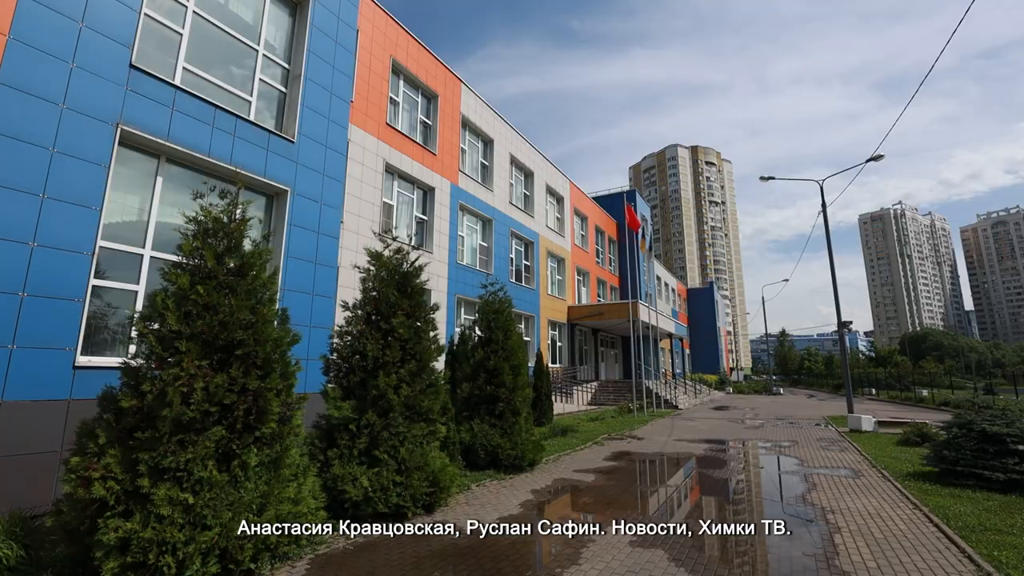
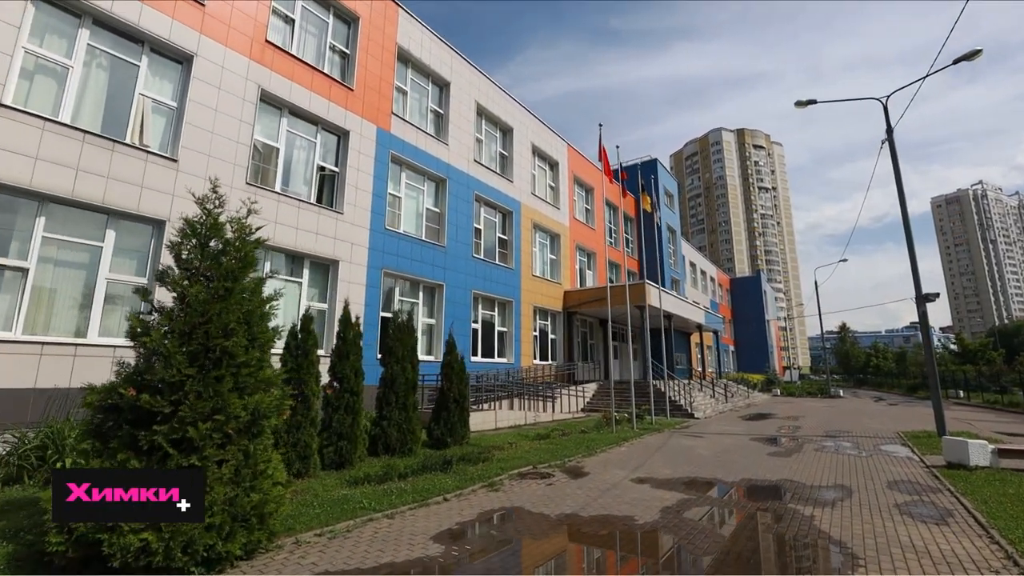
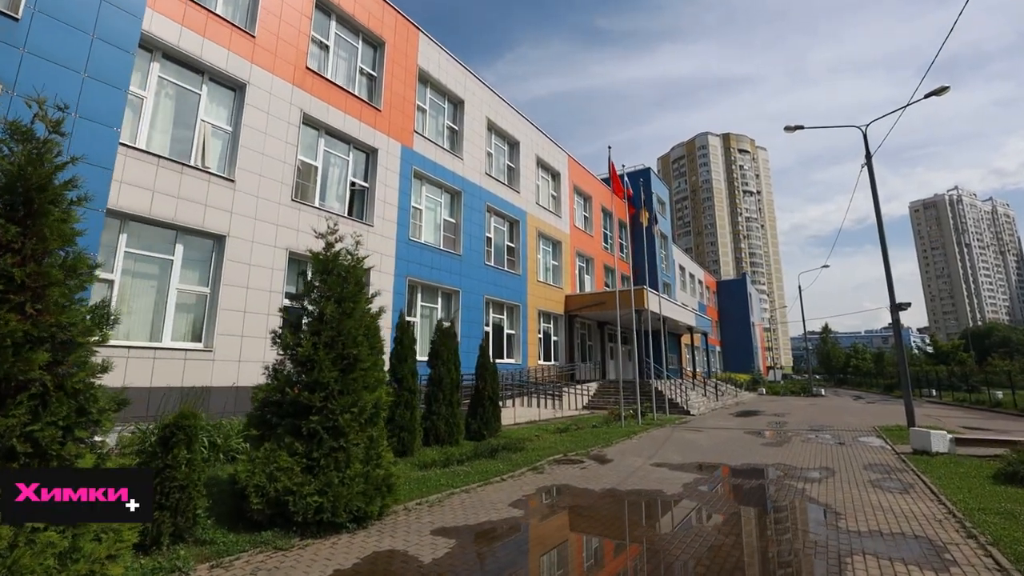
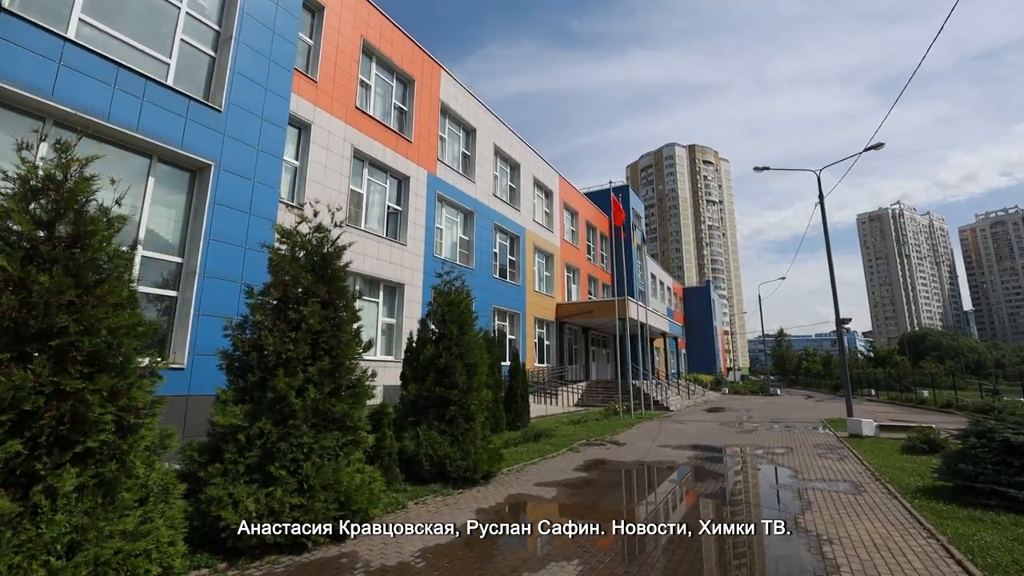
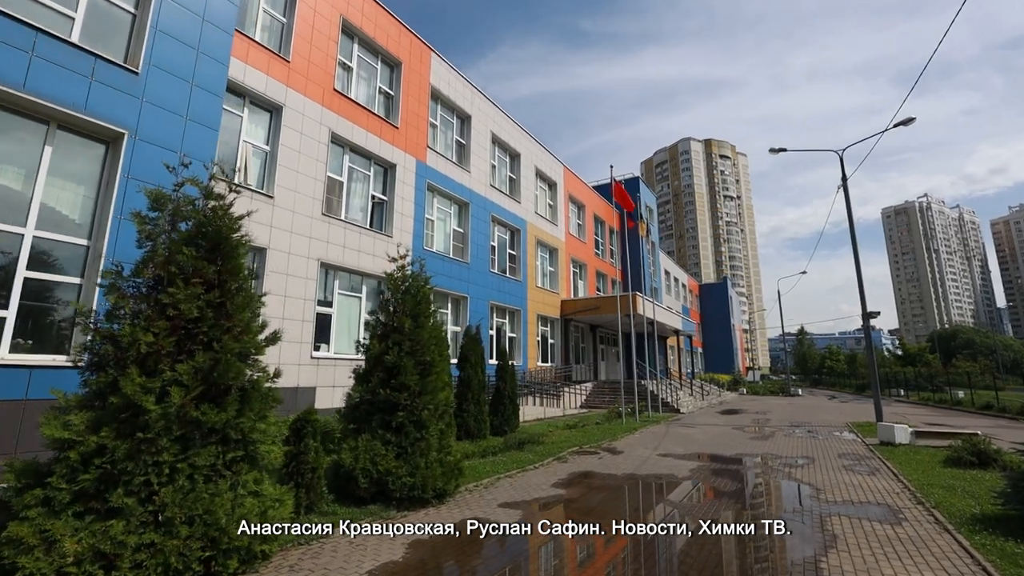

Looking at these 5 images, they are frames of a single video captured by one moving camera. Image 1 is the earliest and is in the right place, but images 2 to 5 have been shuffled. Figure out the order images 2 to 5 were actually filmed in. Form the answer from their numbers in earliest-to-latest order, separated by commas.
4, 5, 3, 2
